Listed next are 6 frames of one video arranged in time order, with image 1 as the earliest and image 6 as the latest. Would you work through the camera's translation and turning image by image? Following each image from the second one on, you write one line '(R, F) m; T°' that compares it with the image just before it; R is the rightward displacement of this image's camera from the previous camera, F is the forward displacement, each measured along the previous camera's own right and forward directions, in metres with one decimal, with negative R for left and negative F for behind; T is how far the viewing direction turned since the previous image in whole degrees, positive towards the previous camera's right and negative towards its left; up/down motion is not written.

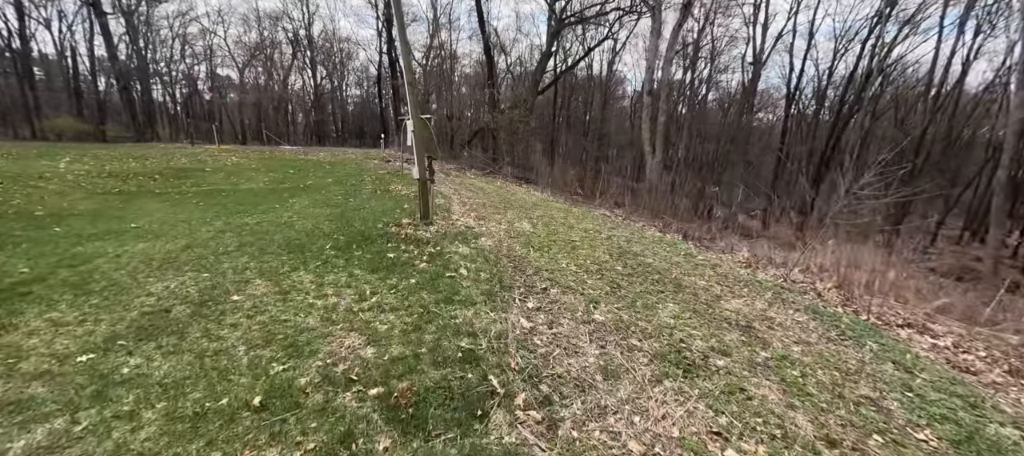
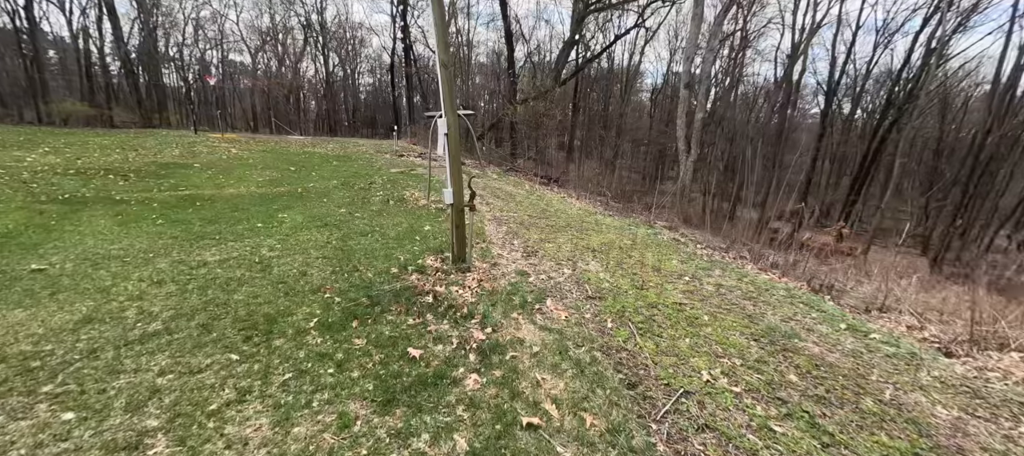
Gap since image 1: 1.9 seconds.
(-0.6, +1.8) m; -1°
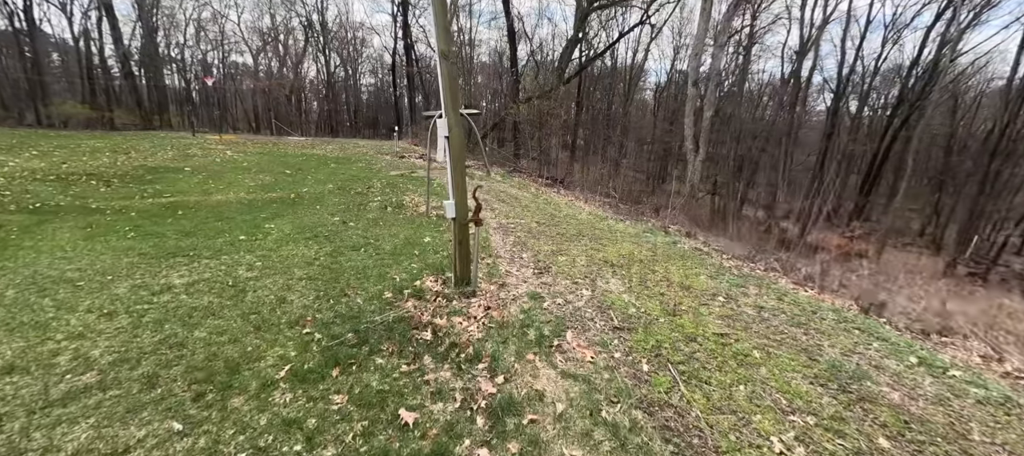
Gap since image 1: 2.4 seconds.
(-0.1, +0.5) m; 0°
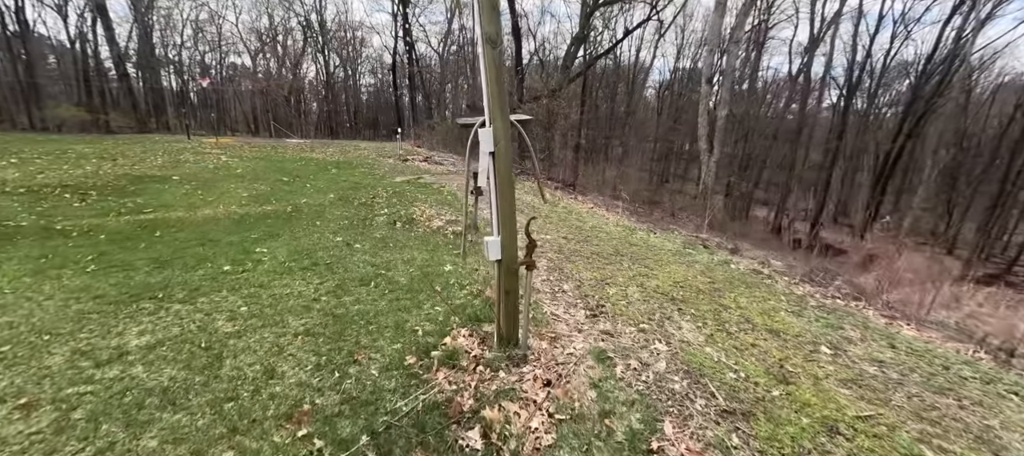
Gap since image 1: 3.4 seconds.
(-0.4, +0.8) m; 0°
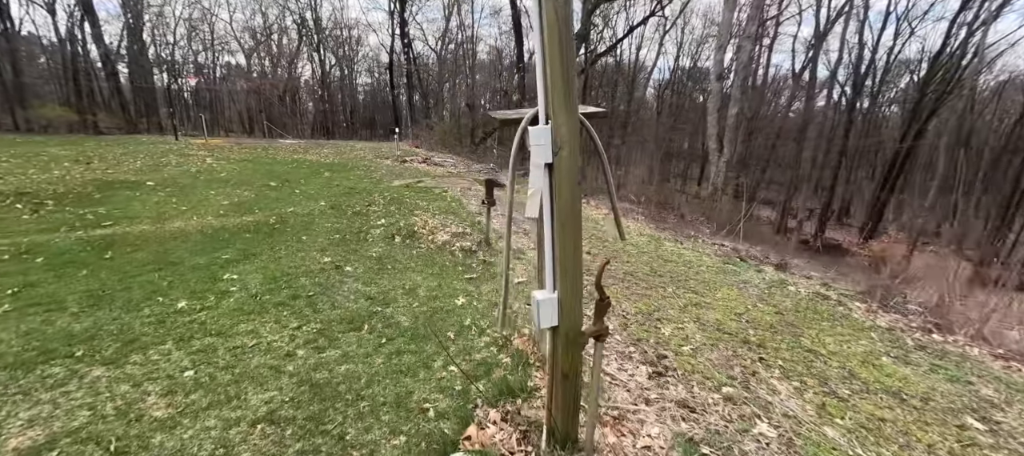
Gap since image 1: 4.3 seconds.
(-0.3, +0.9) m; 0°
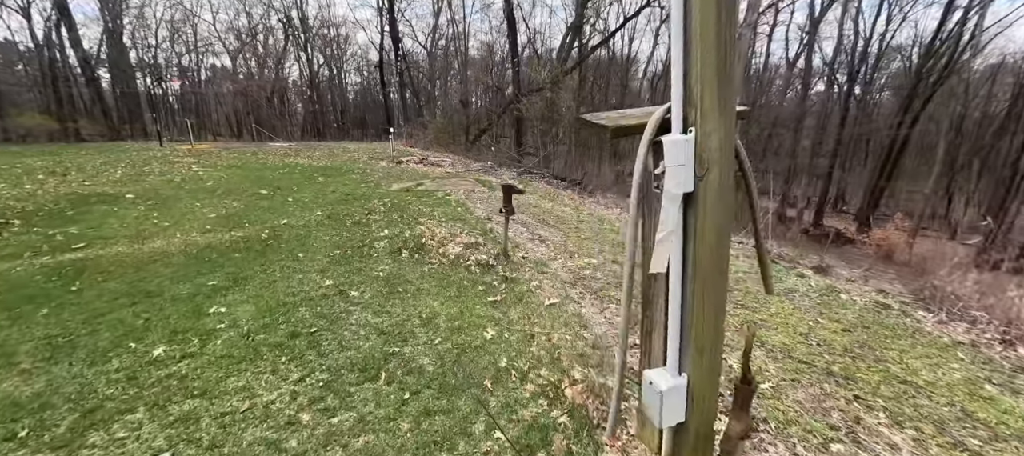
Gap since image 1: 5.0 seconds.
(-0.3, +0.5) m; +1°
